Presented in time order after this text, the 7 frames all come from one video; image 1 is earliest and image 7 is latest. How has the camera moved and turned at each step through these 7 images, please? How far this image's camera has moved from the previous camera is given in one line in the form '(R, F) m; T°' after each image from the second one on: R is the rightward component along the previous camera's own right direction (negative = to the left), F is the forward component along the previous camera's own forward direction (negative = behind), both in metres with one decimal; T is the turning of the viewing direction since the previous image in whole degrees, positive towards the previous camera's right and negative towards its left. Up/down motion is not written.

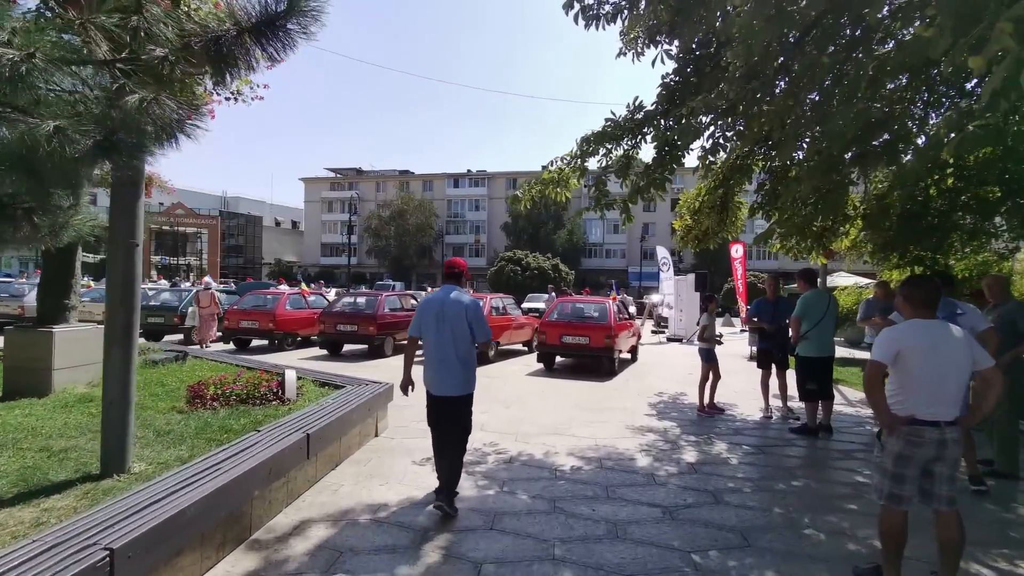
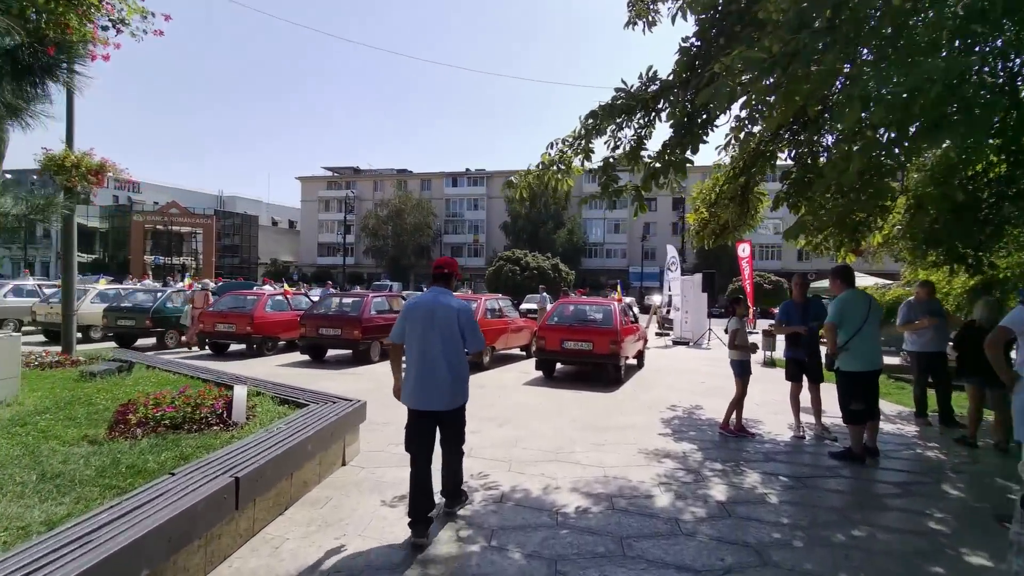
(+0.1, +1.0) m; 0°
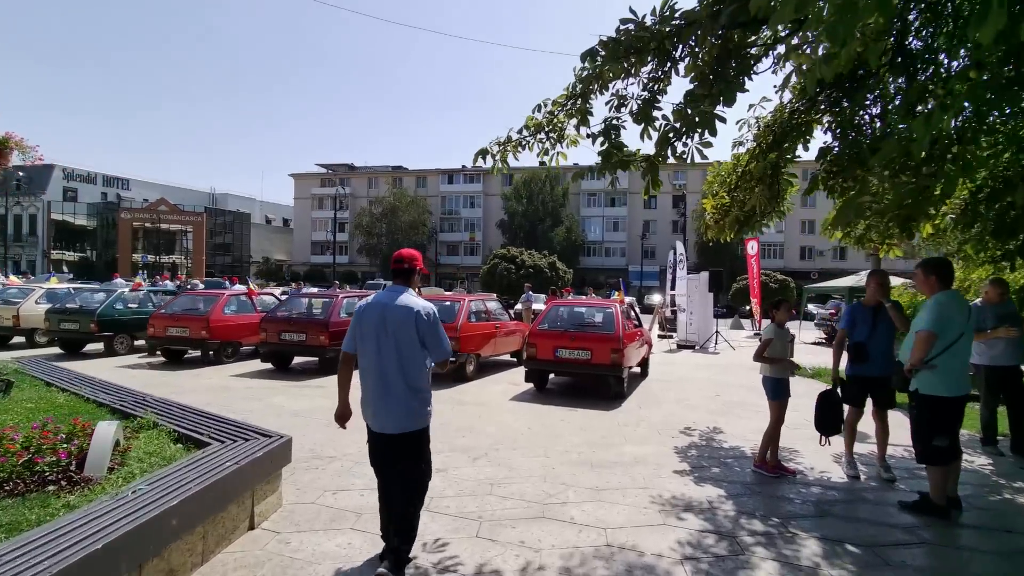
(+0.2, +1.4) m; 0°
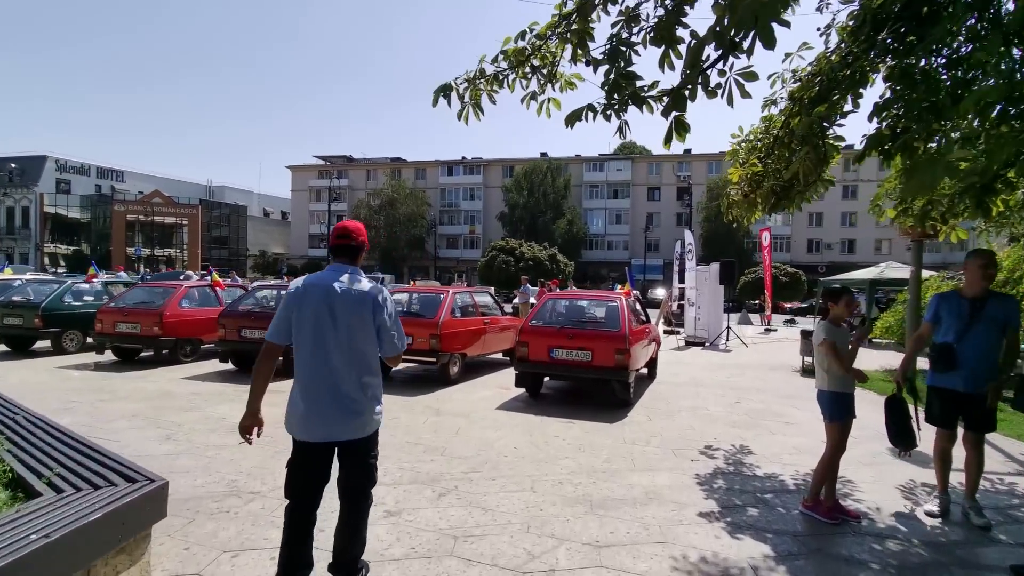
(+0.2, +1.3) m; 0°
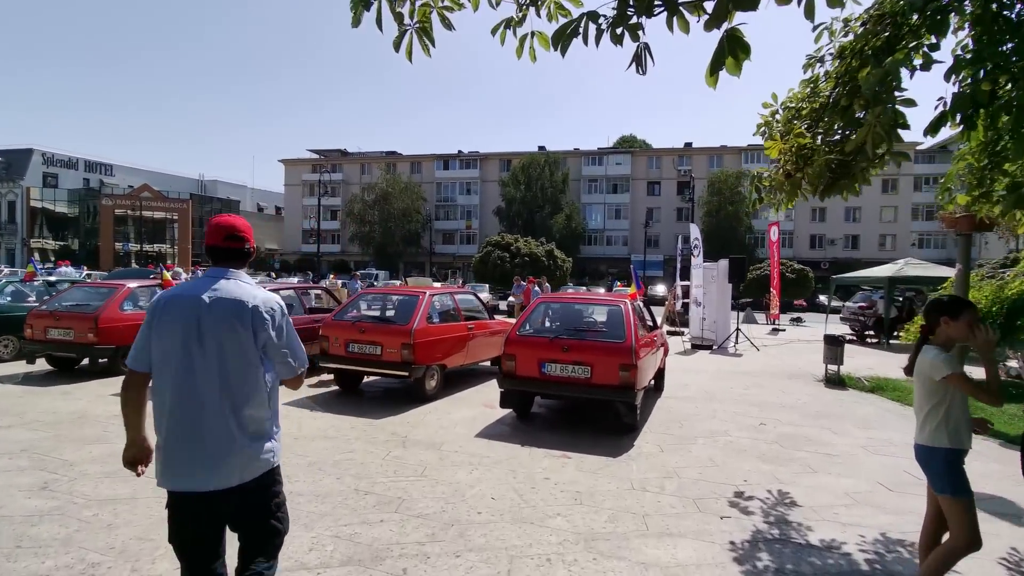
(+0.2, +1.3) m; 0°
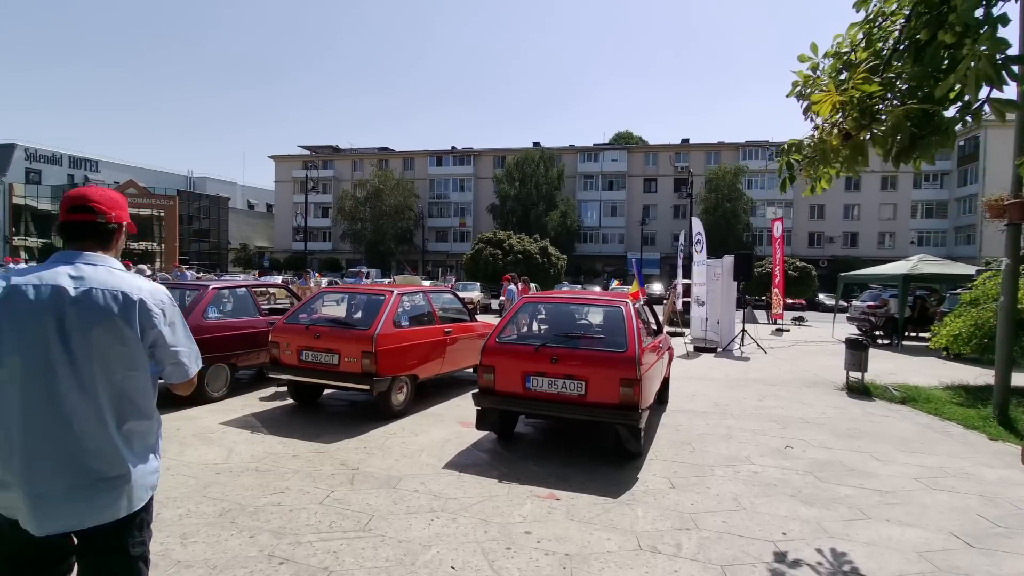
(+0.2, +1.1) m; 0°
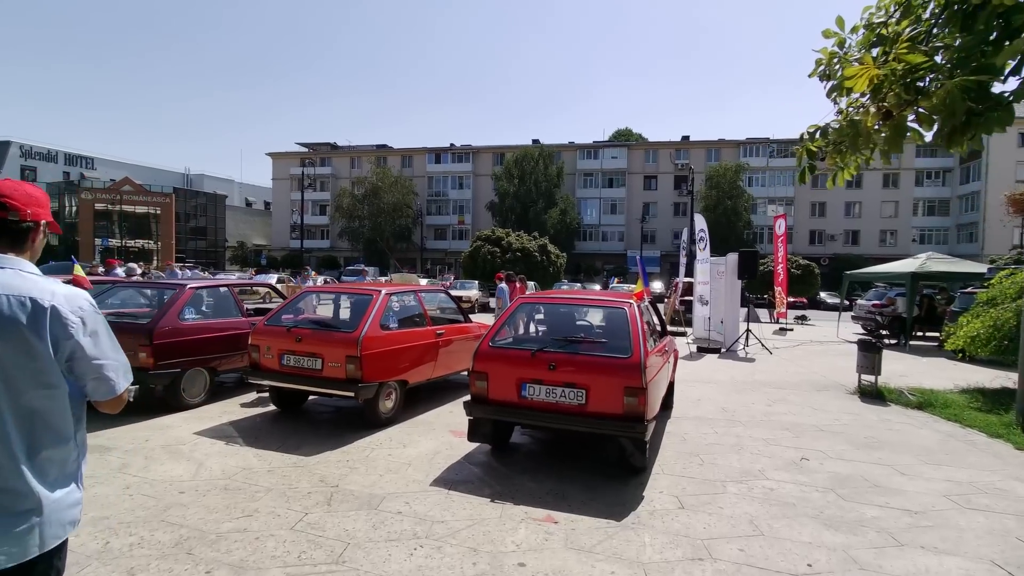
(0.0, +0.4) m; 0°
